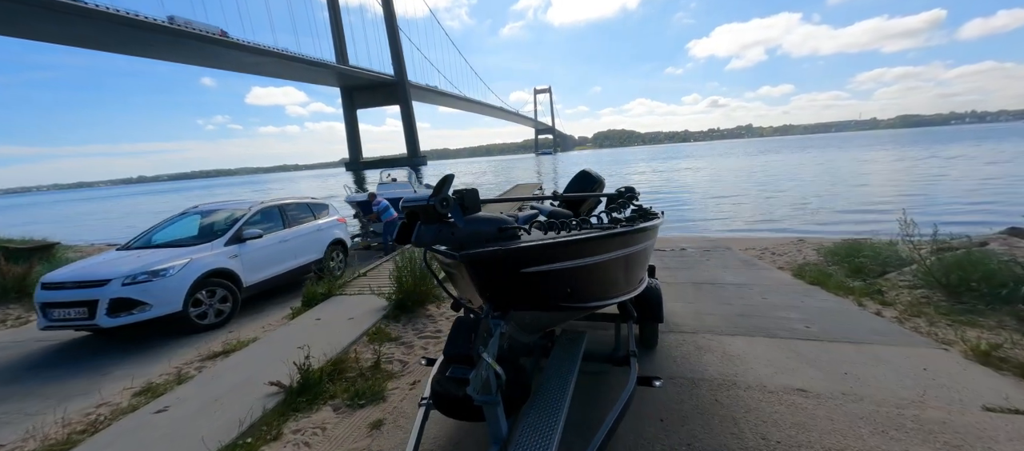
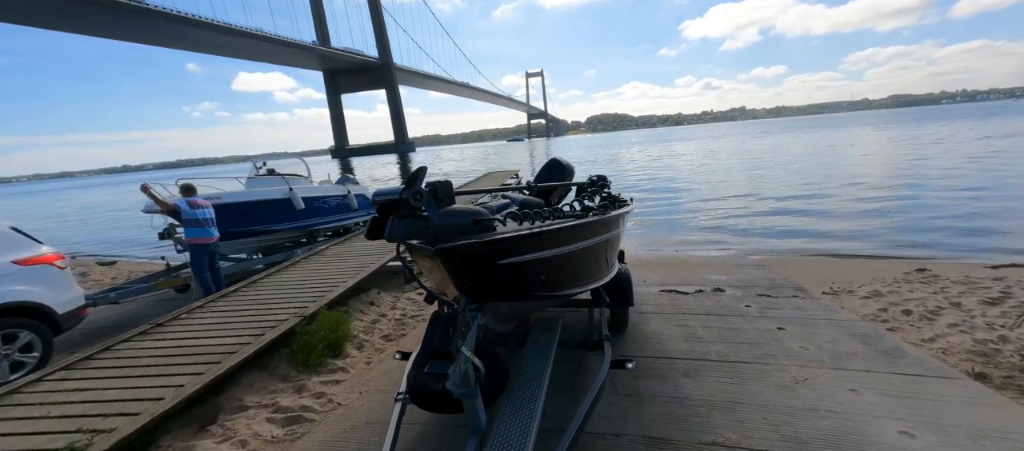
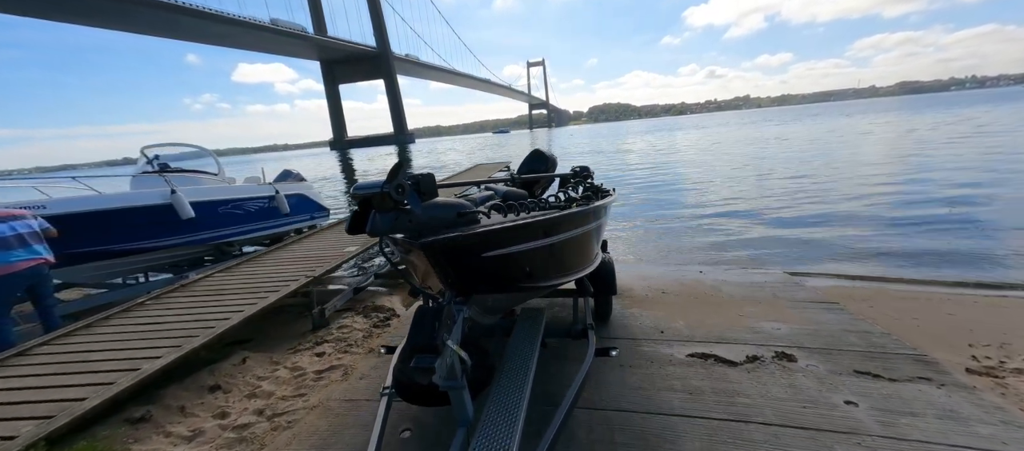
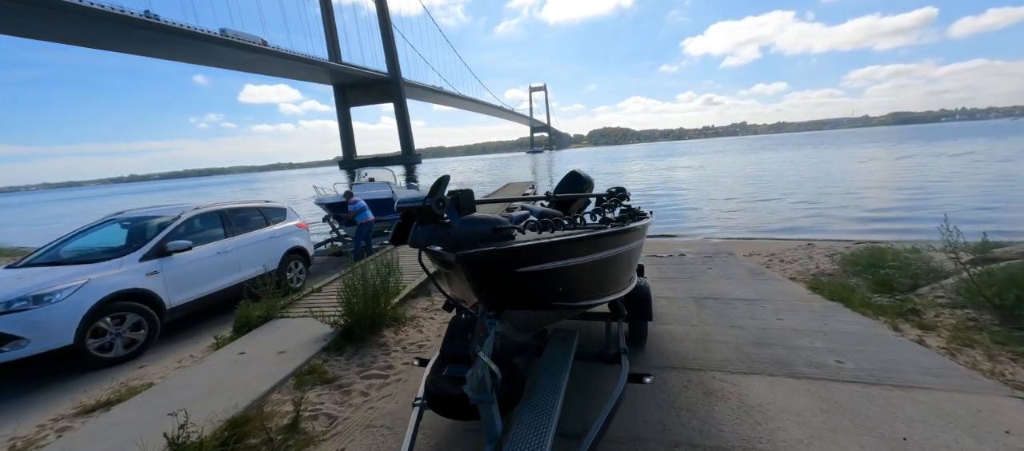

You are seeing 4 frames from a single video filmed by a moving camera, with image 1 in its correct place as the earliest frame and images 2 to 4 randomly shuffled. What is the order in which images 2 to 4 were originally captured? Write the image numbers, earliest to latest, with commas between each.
4, 2, 3
